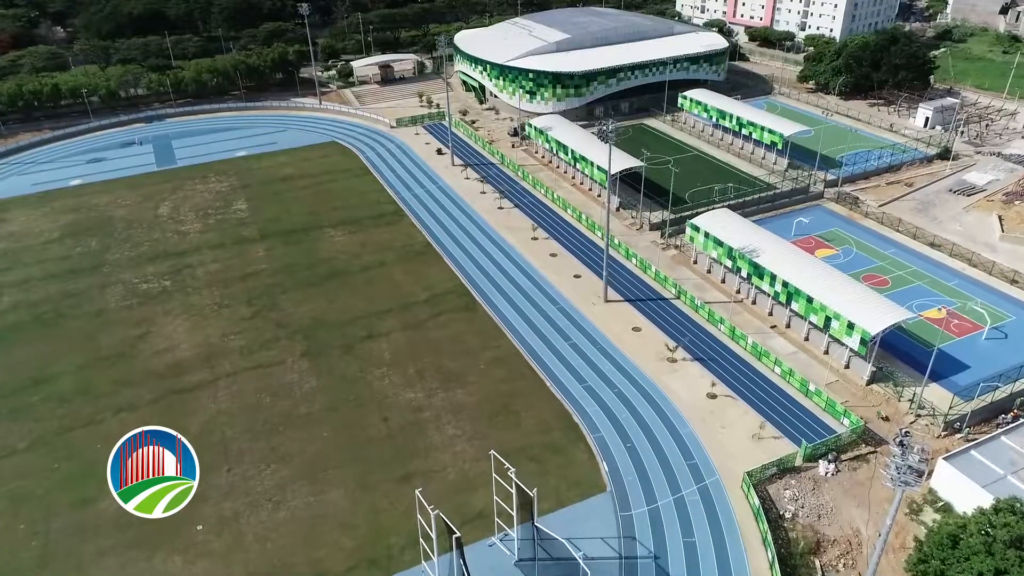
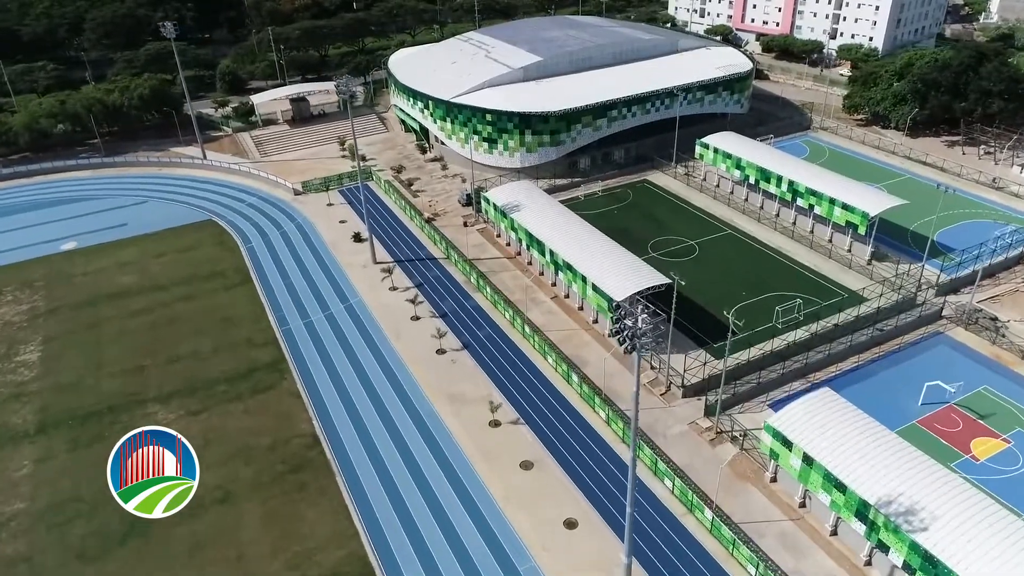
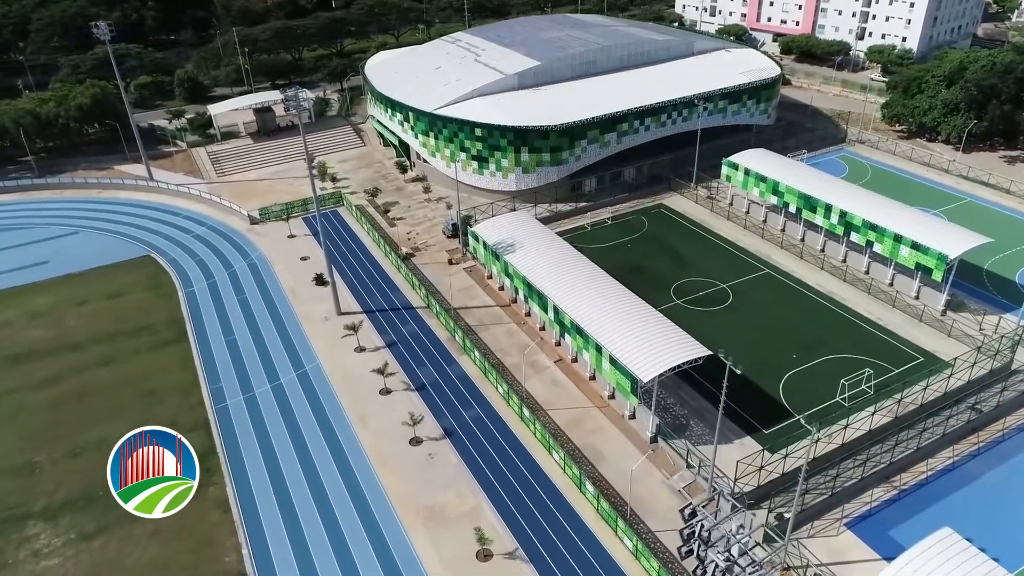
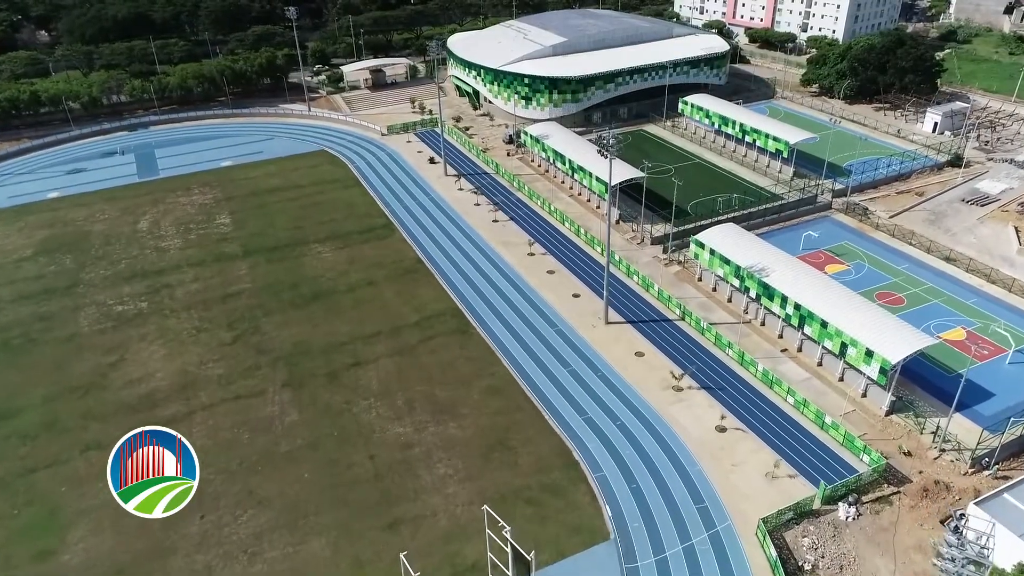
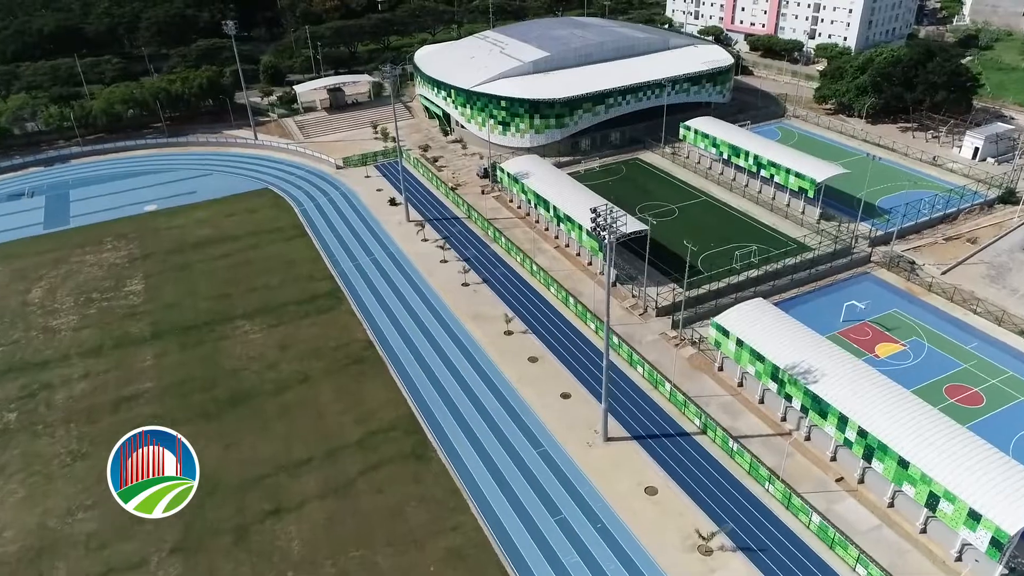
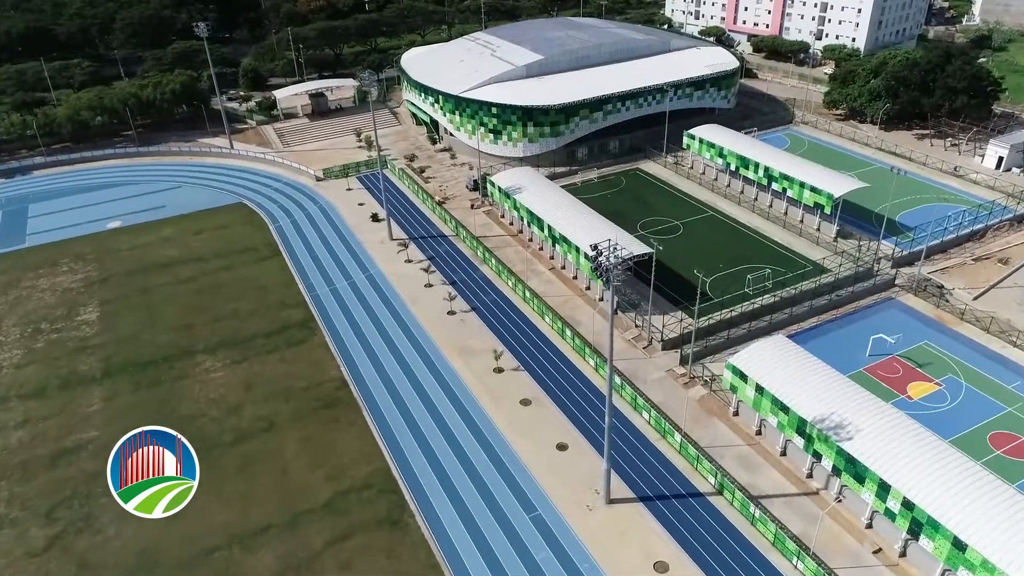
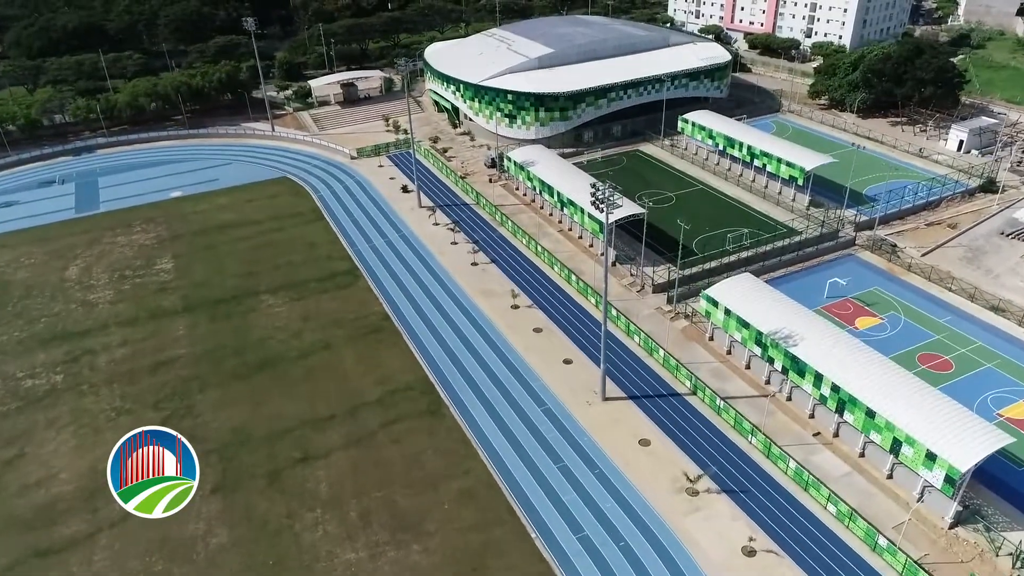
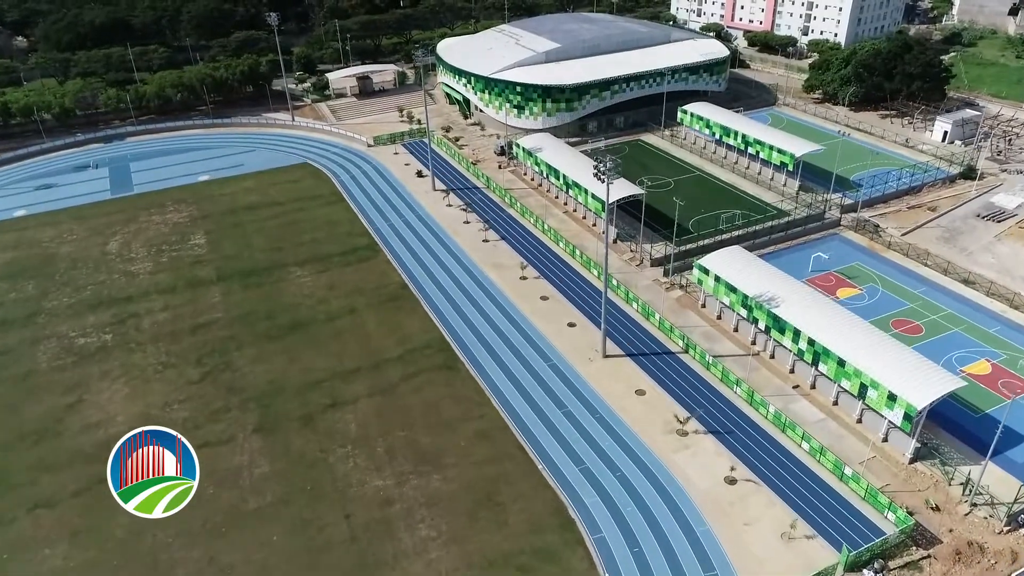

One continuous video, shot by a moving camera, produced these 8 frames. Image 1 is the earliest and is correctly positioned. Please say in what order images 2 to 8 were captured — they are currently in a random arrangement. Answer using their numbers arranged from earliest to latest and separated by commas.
4, 8, 7, 5, 6, 2, 3
